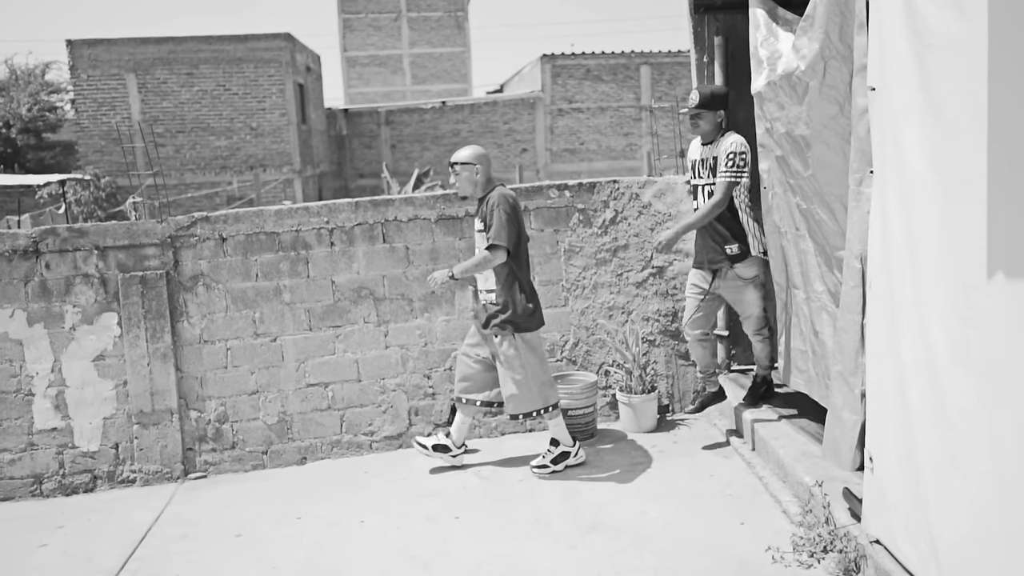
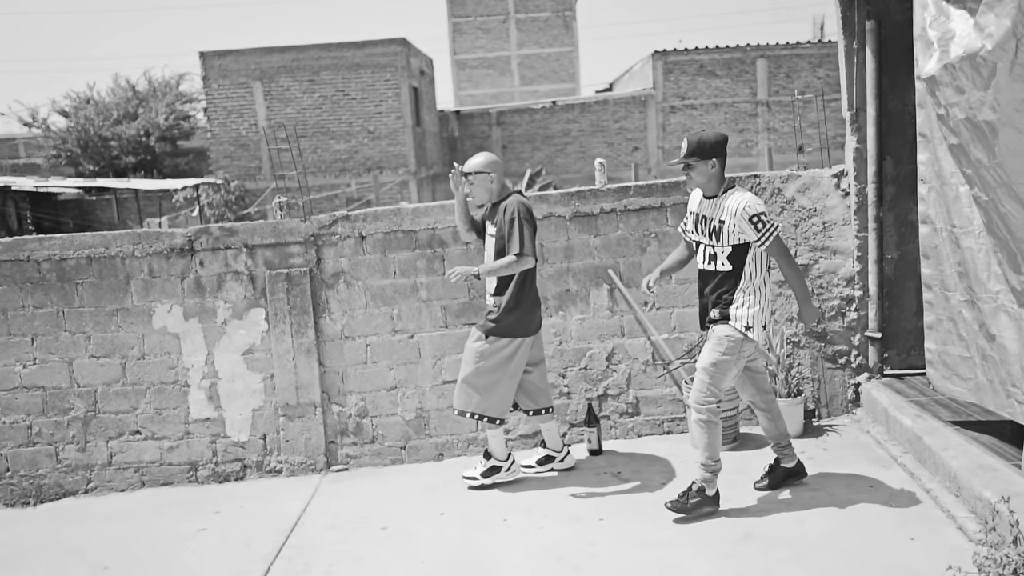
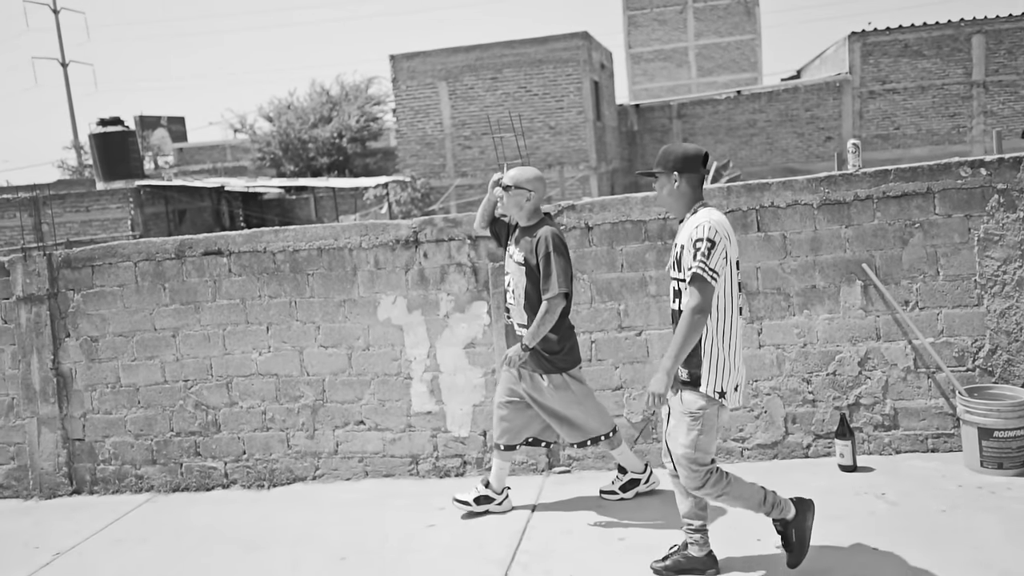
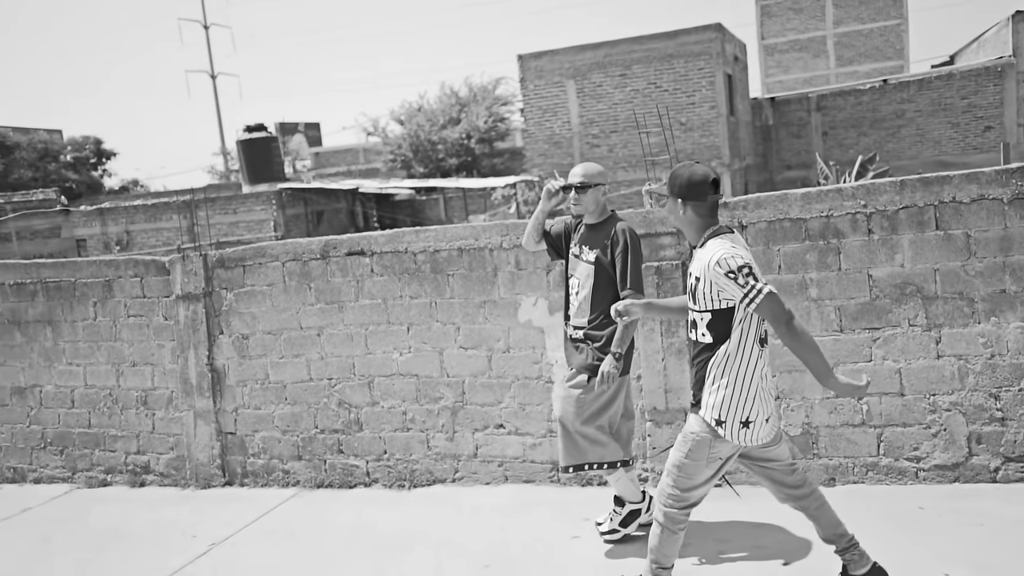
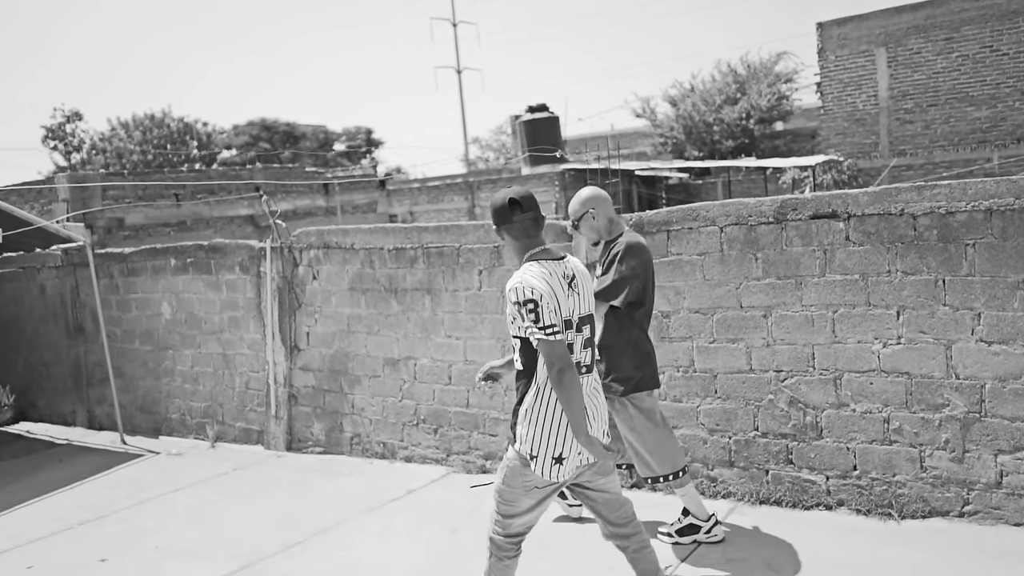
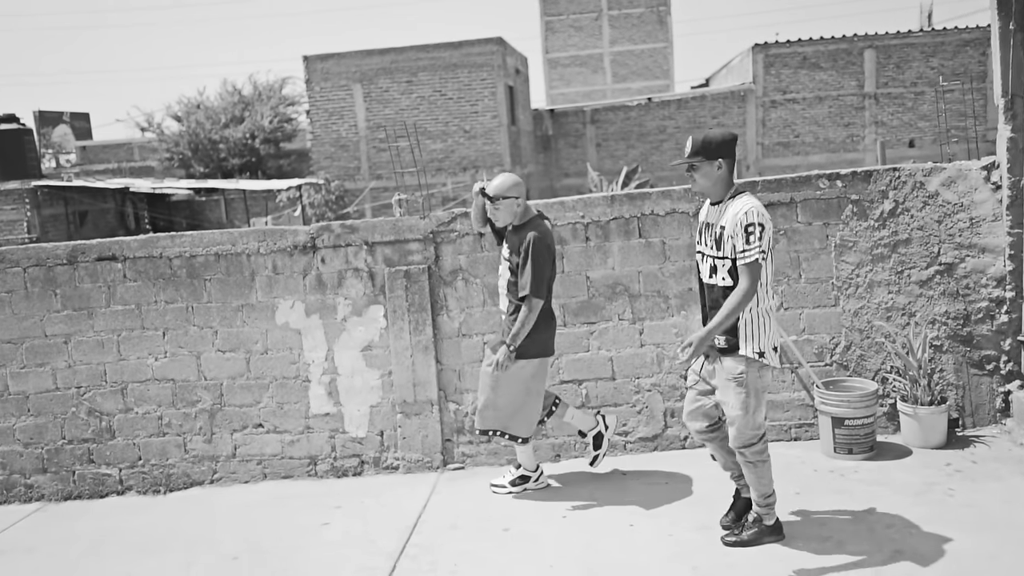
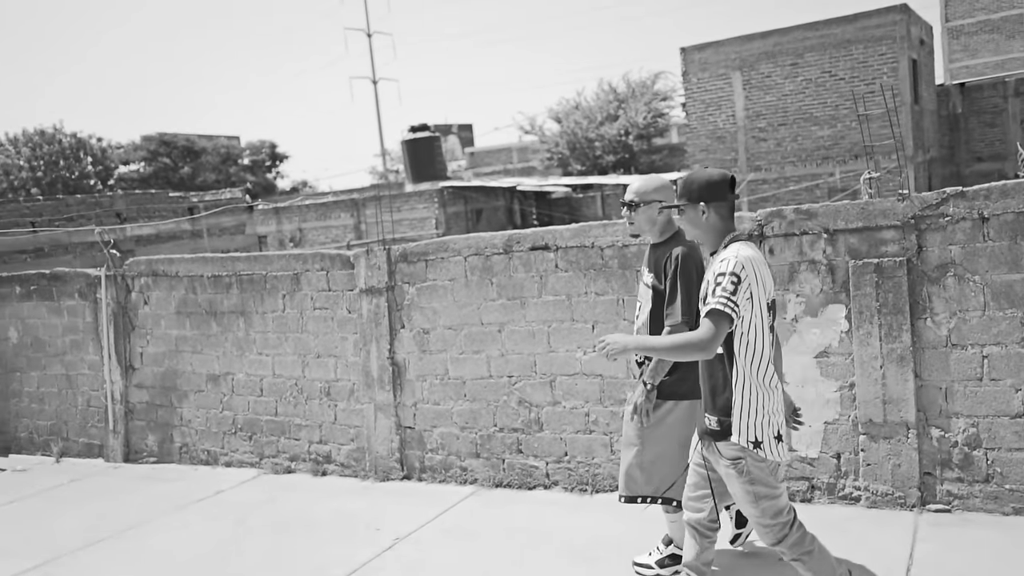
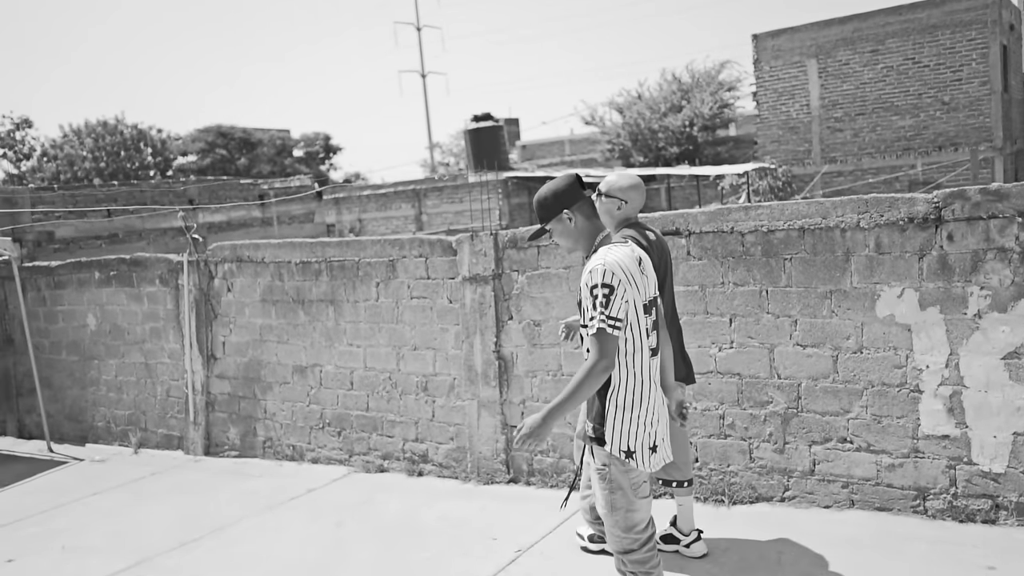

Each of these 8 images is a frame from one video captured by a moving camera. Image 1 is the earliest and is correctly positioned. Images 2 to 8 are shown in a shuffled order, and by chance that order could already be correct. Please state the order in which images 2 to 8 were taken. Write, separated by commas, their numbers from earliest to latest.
2, 6, 3, 4, 7, 8, 5
